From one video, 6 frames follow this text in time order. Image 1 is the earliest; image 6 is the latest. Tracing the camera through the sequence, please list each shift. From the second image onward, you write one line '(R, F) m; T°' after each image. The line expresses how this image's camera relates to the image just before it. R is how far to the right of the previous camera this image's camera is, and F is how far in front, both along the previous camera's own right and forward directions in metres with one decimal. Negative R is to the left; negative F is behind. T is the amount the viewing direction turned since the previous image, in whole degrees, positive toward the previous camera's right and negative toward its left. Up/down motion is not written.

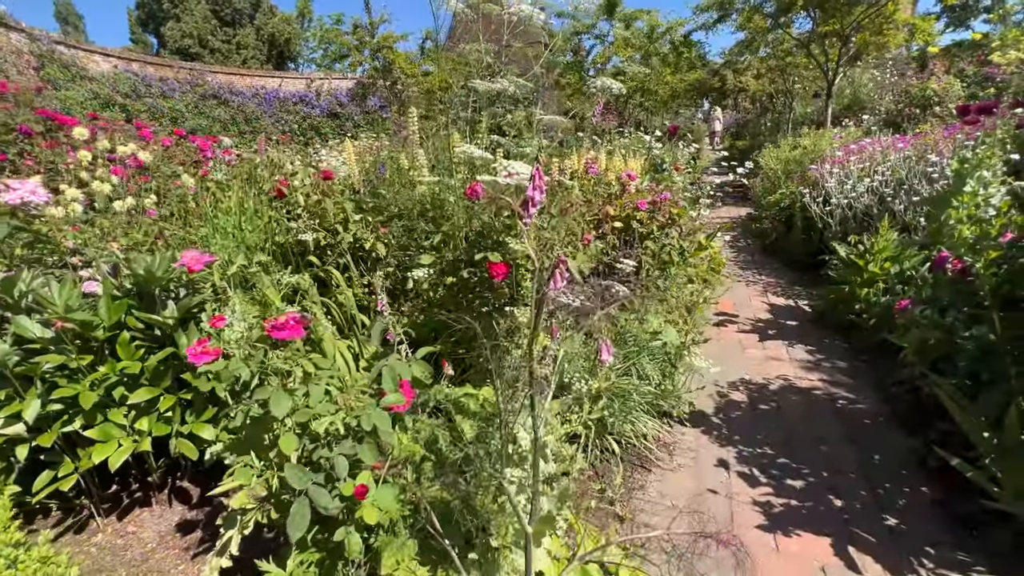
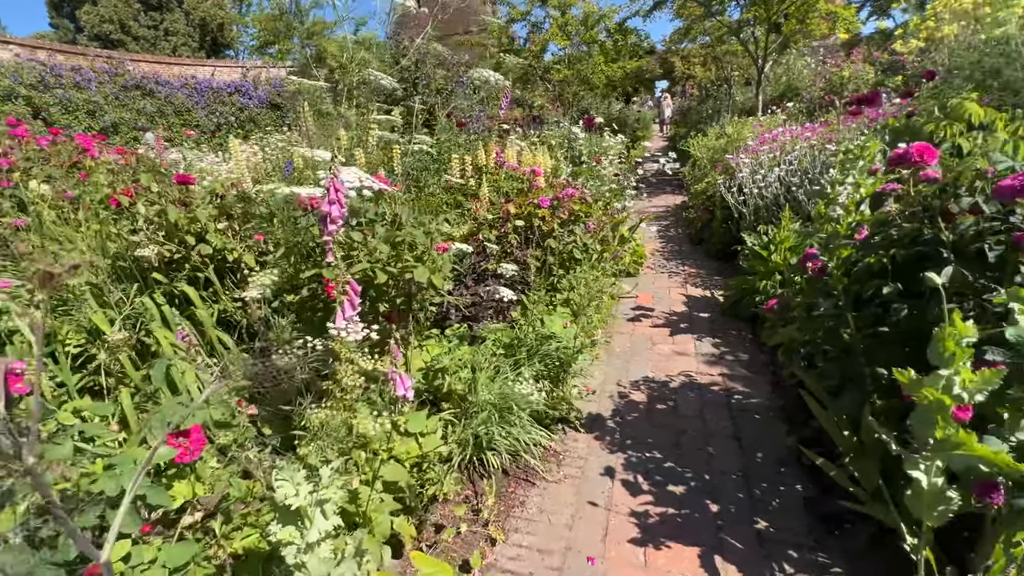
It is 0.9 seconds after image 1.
(+0.5, +0.1) m; +4°
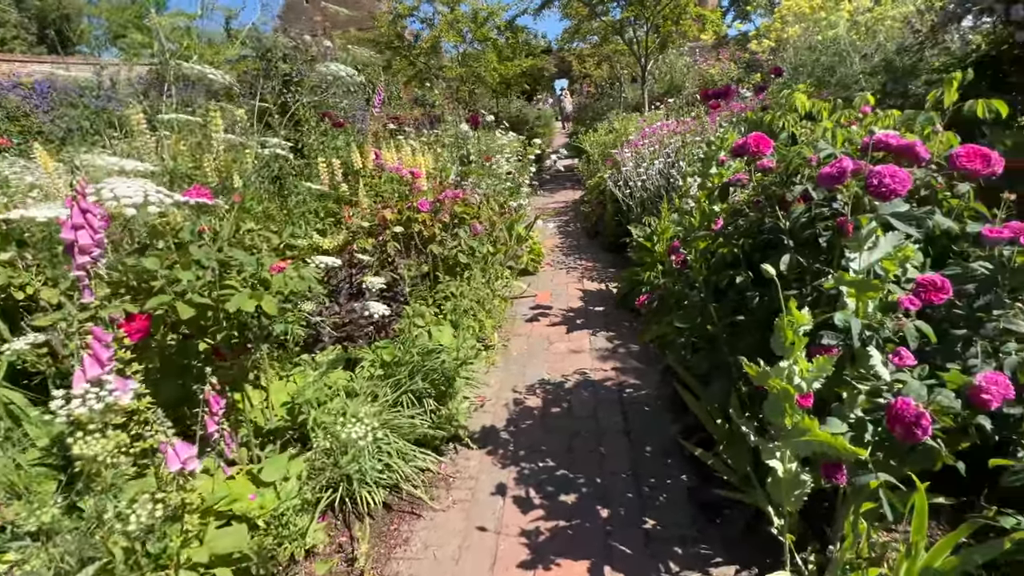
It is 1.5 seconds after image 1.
(+0.3, +0.2) m; +10°
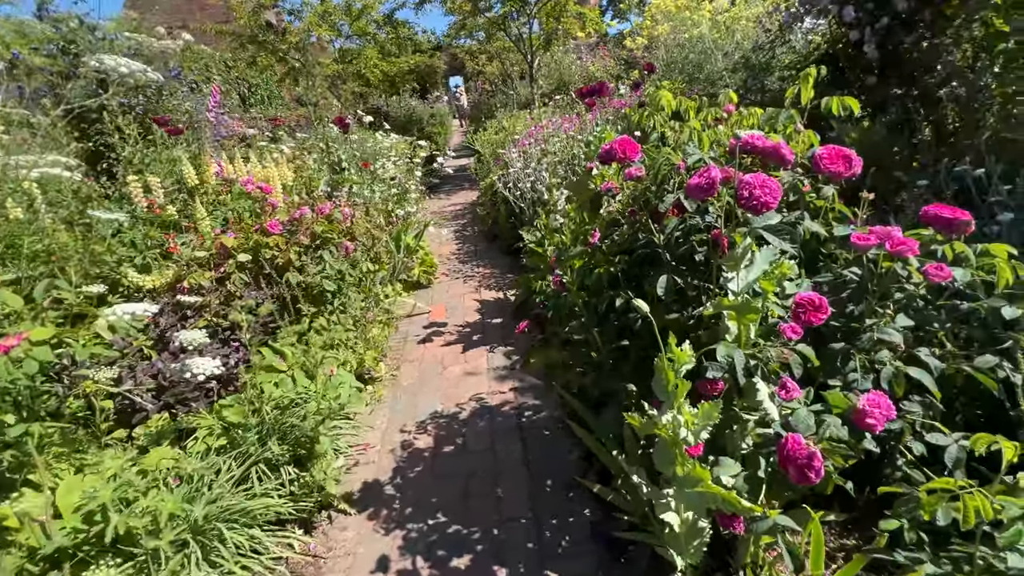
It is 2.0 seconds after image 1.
(+0.2, +0.3) m; +11°
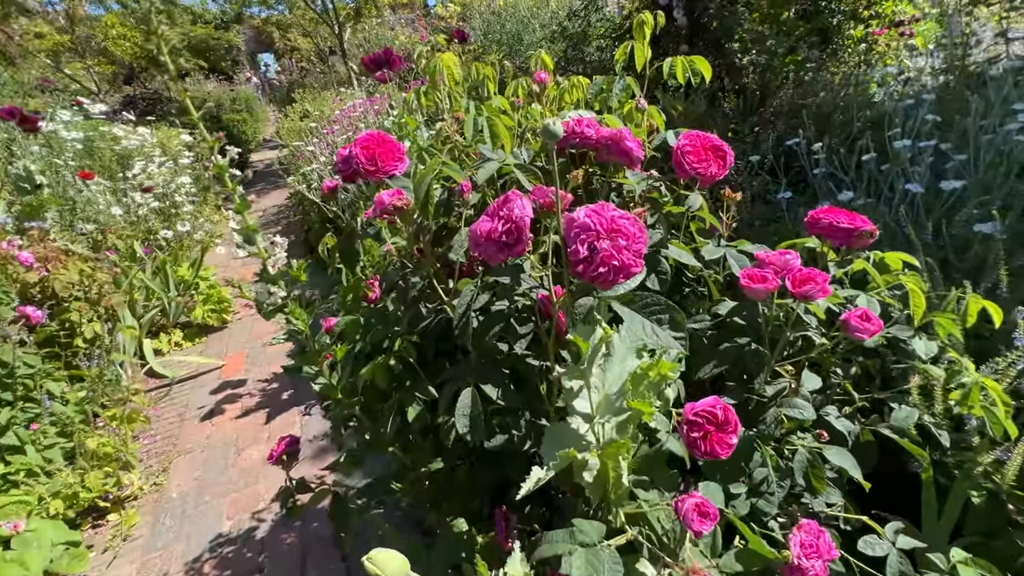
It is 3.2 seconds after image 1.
(+0.4, +0.6) m; +17°
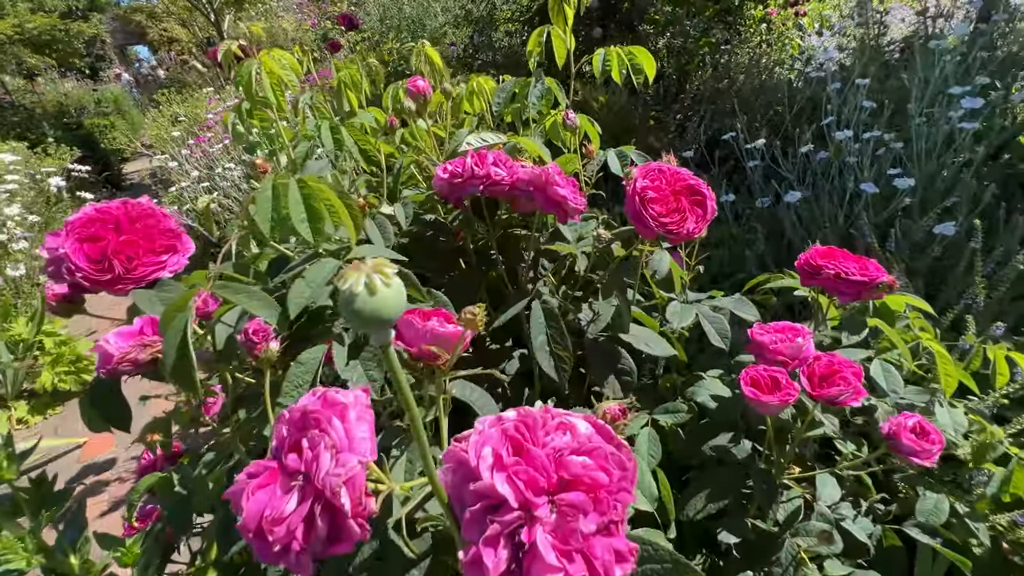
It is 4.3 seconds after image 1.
(+0.1, +0.3) m; +8°
